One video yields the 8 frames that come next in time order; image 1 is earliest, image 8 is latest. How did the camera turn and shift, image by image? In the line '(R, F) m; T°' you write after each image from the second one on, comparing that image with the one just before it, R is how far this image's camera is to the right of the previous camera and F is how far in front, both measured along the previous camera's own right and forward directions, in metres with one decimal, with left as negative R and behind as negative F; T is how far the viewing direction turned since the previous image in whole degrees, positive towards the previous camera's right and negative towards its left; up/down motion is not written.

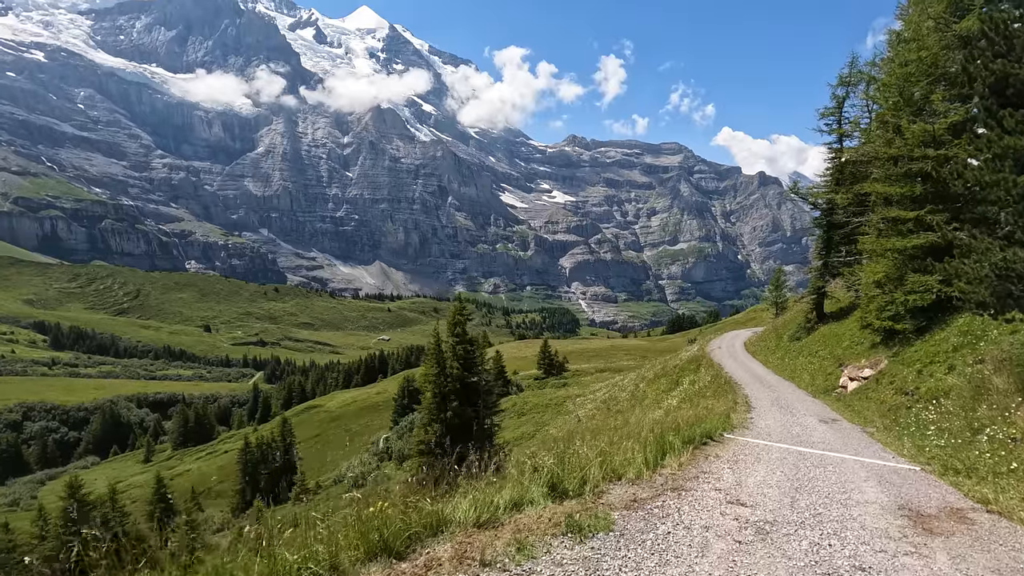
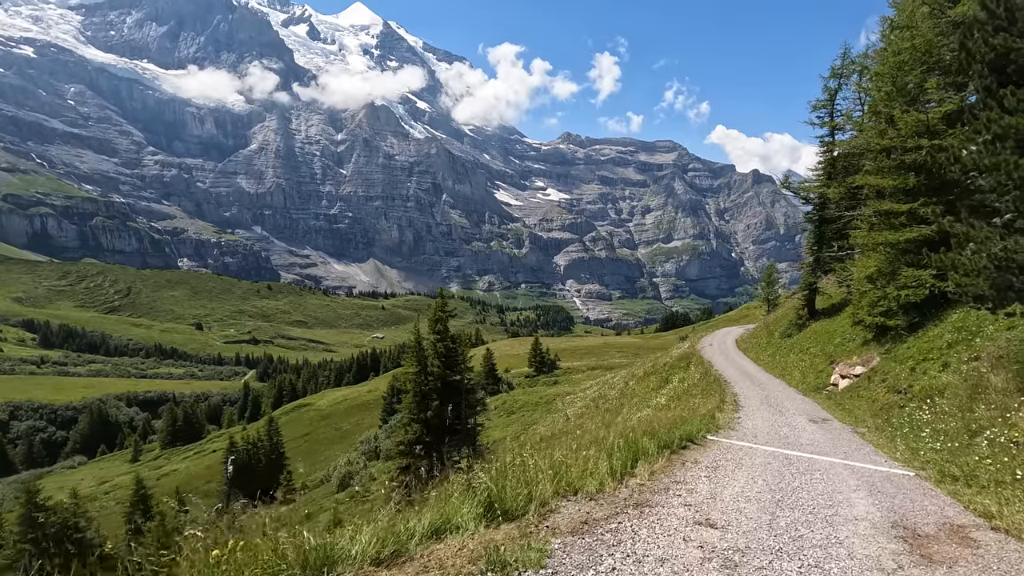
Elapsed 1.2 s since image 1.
(+1.1, +1.4) m; +1°
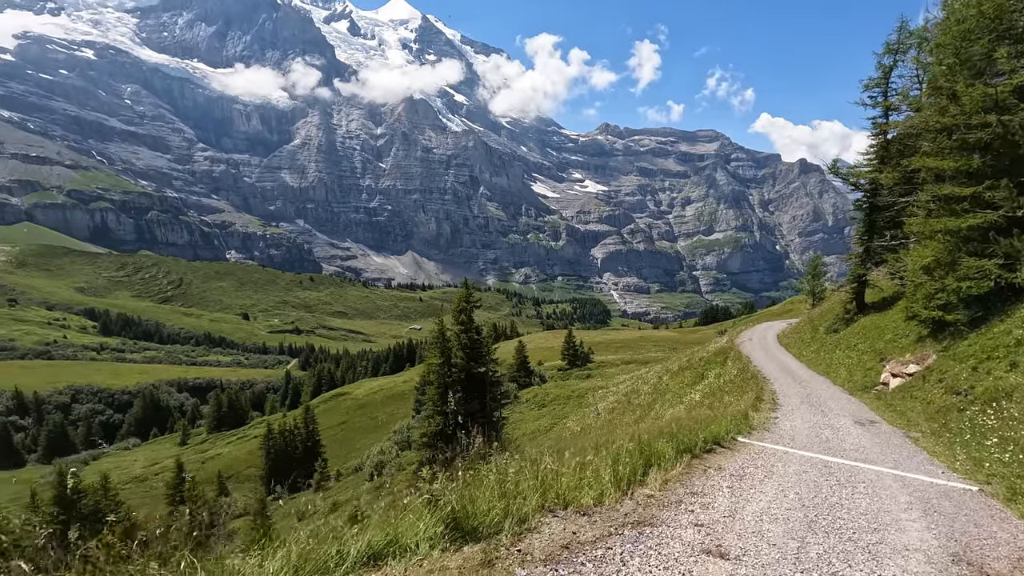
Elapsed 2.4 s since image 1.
(+0.9, +1.3) m; -4°
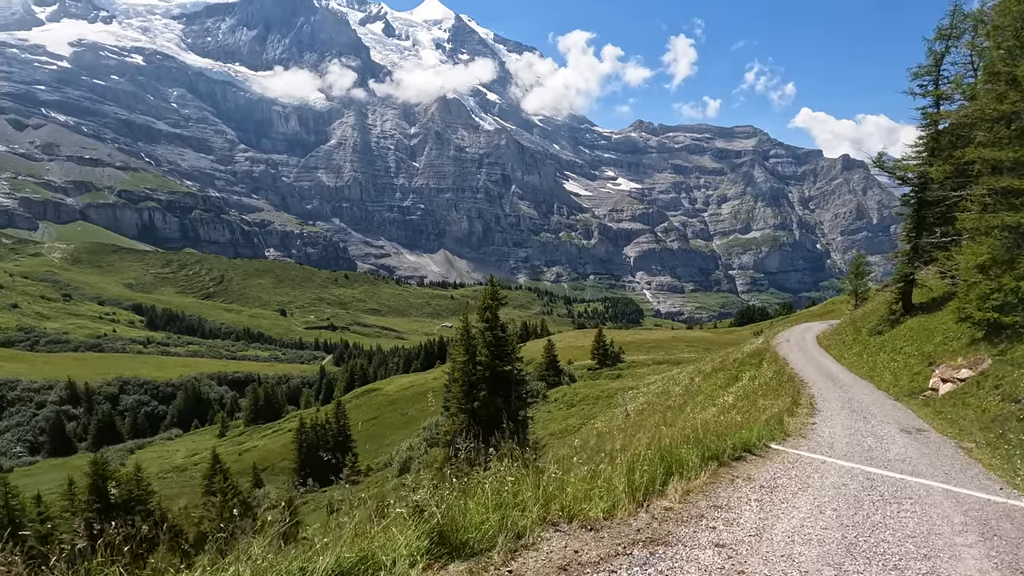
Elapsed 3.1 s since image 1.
(+0.4, +0.7) m; -3°
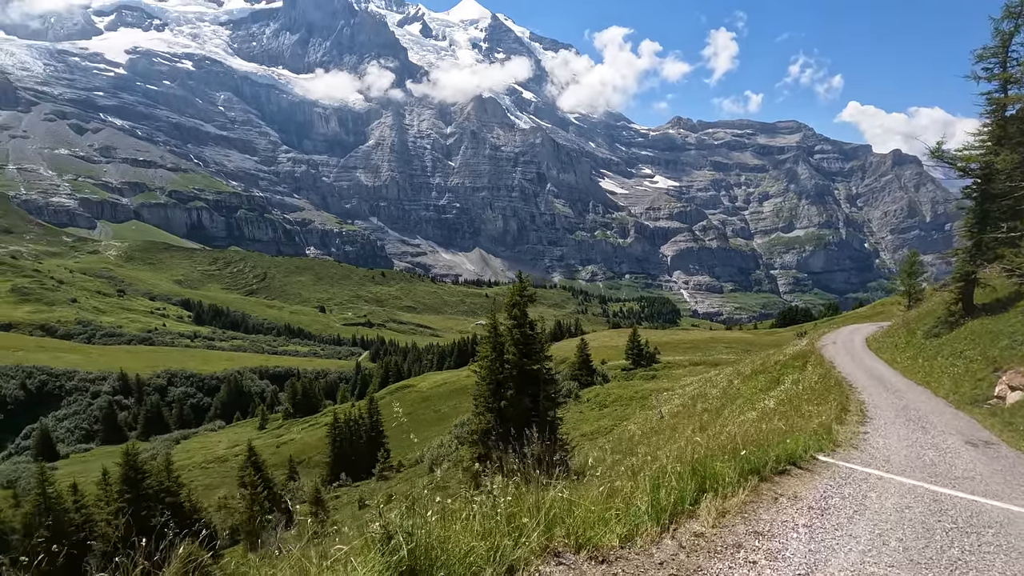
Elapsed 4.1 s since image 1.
(+0.5, +1.2) m; -4°
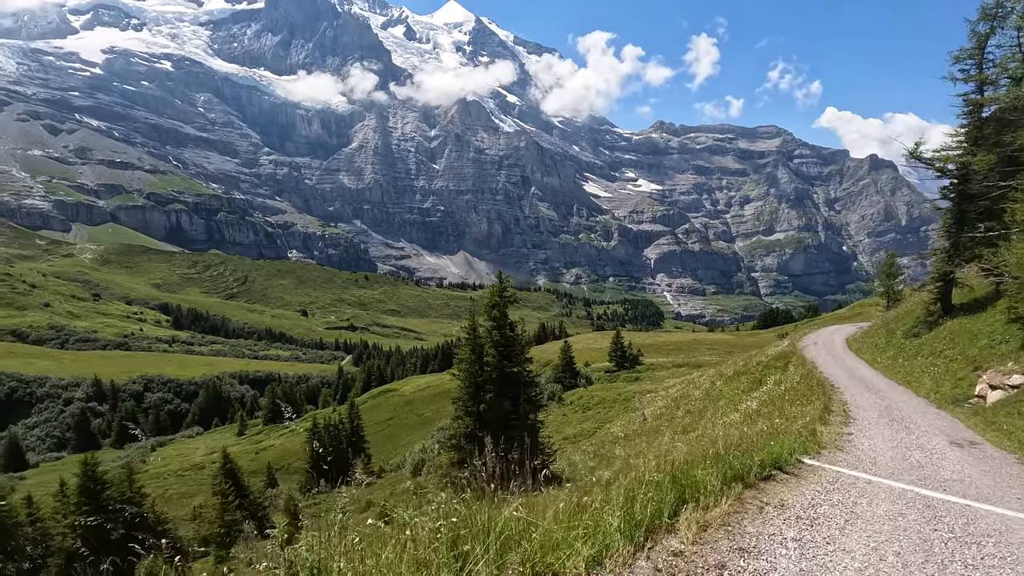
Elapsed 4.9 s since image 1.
(+0.5, +1.0) m; +2°
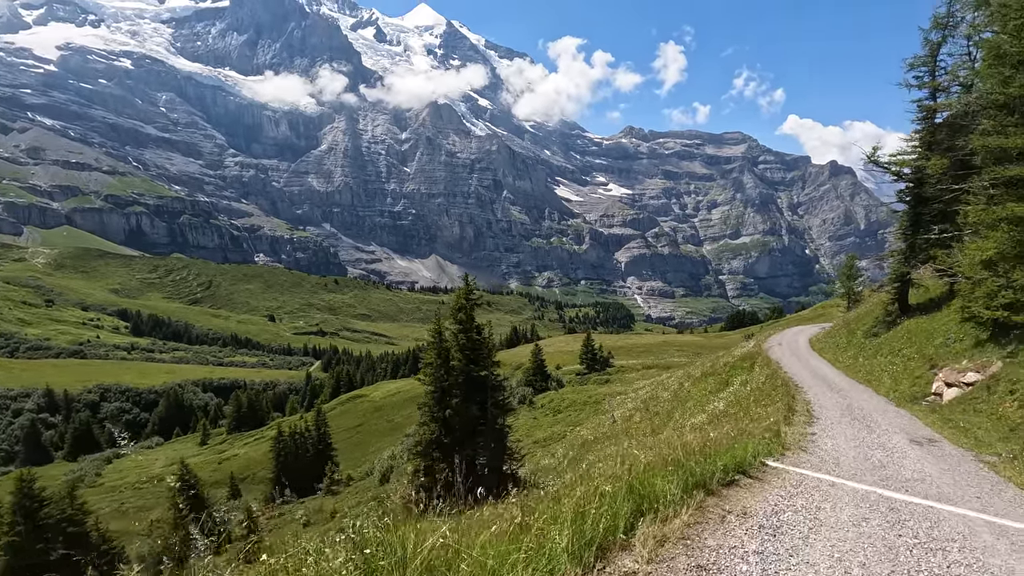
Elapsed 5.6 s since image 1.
(+0.5, +0.8) m; +3°
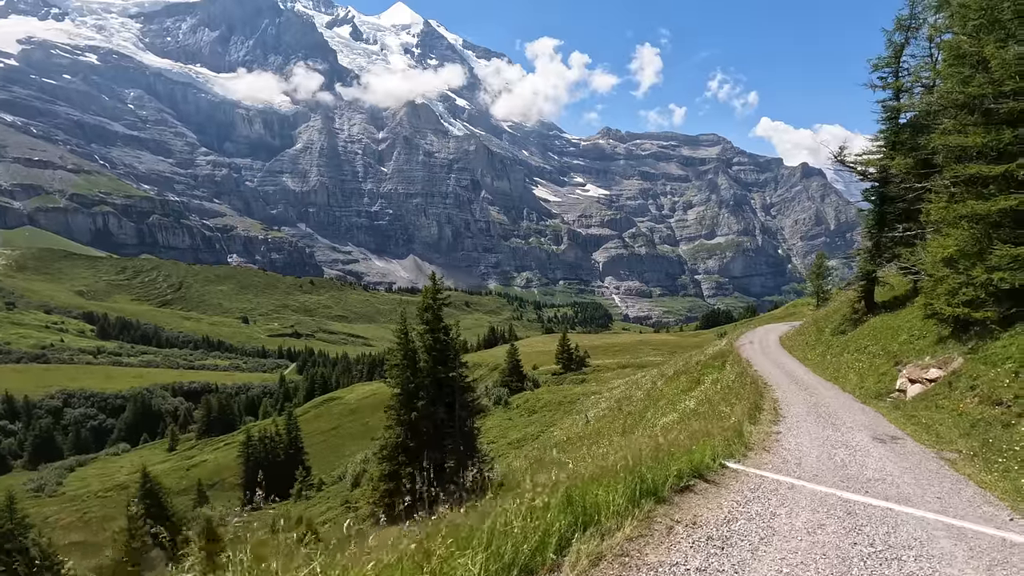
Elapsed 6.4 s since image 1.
(+0.9, +0.8) m; +2°
